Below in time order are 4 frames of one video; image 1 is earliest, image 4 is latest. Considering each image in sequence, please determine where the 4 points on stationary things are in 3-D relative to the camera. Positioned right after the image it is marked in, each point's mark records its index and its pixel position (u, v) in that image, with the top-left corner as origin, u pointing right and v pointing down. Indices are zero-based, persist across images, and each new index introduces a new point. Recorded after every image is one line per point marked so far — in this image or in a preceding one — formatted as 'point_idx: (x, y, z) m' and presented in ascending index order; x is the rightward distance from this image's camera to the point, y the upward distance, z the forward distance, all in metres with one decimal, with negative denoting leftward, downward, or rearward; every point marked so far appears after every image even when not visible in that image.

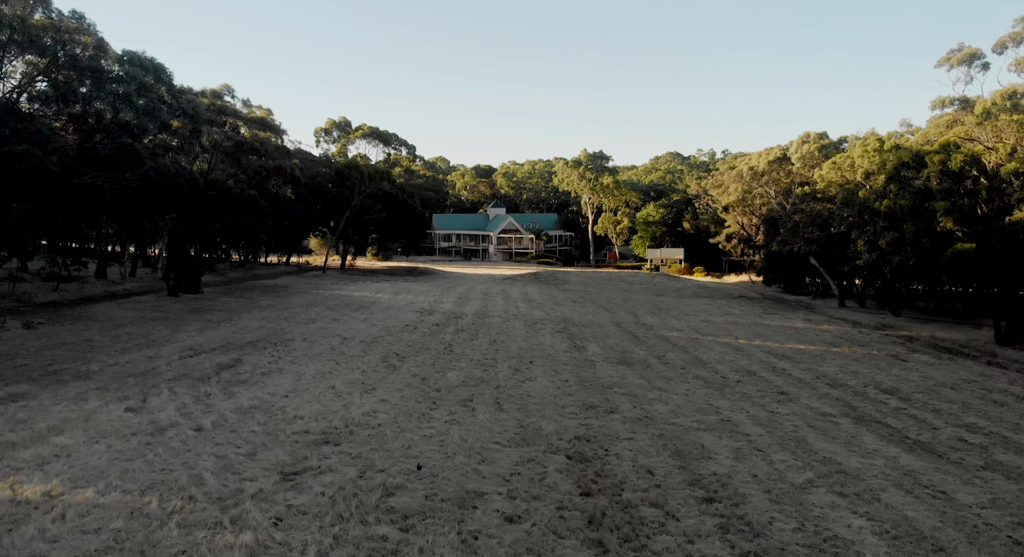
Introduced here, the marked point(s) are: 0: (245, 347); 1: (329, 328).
0: (-6.3, -1.6, +15.3) m
1: (-5.2, -1.4, +18.5) m
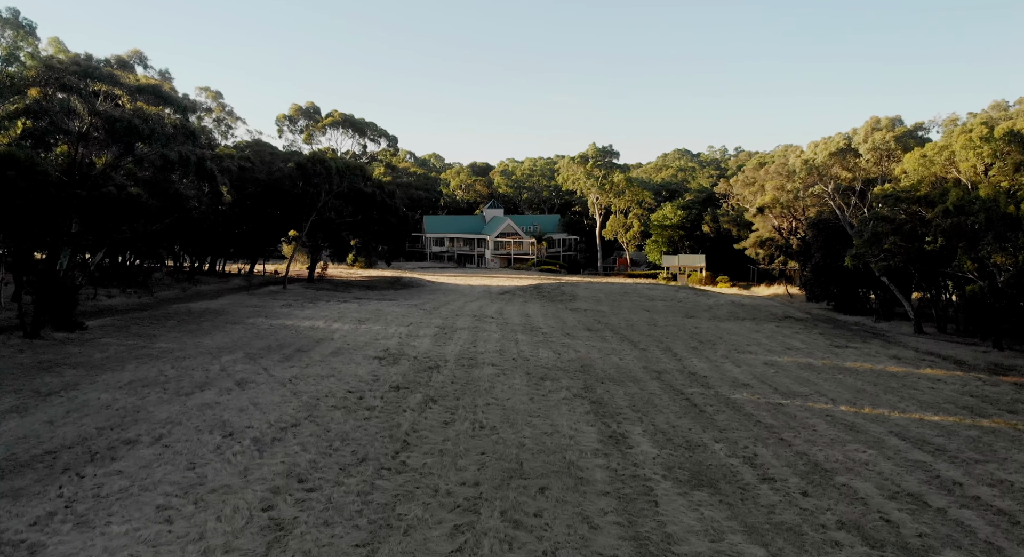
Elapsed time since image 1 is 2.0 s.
0: (-6.3, -2.5, +8.5) m
1: (-5.3, -2.3, +11.8) m
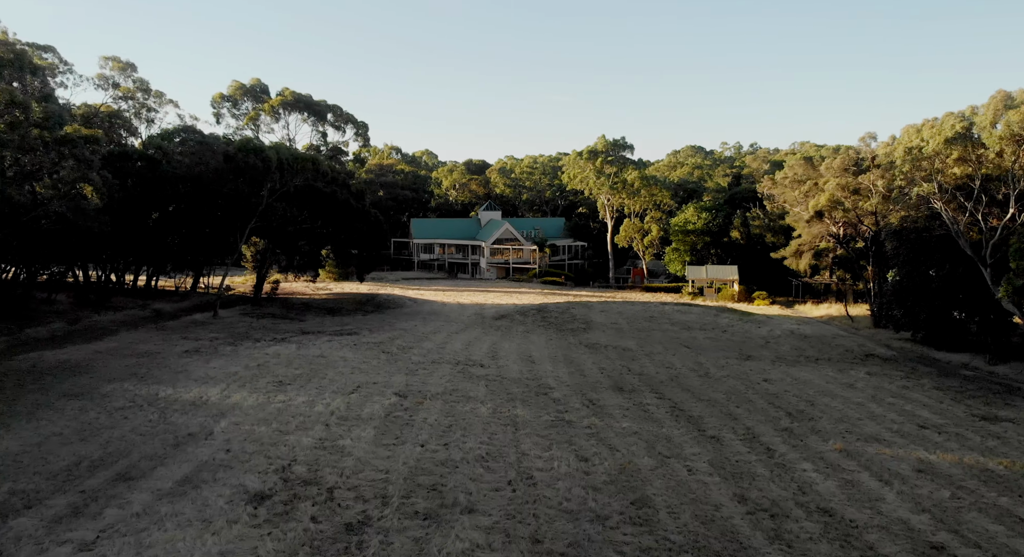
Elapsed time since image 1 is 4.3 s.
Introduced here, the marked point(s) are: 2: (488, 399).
0: (-6.4, -3.5, +1.0) m
1: (-5.3, -3.2, +4.2) m
2: (-0.6, -2.8, +15.1) m
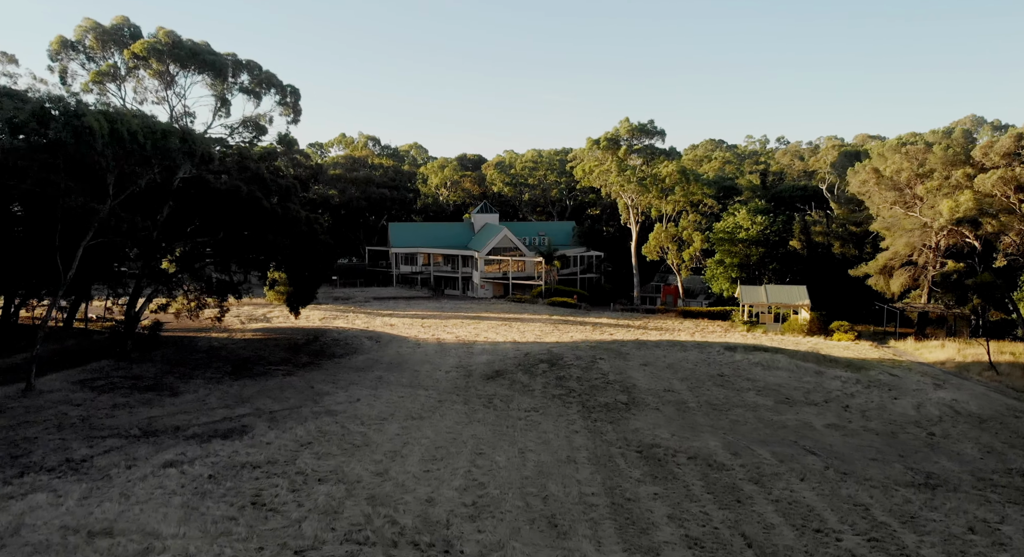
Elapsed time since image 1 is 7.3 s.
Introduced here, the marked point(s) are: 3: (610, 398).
0: (-6.4, -4.7, -9.0) m
1: (-5.4, -4.5, -5.8) m
2: (-0.6, -4.1, +5.2) m
3: (+2.6, -3.3, +17.5) m
